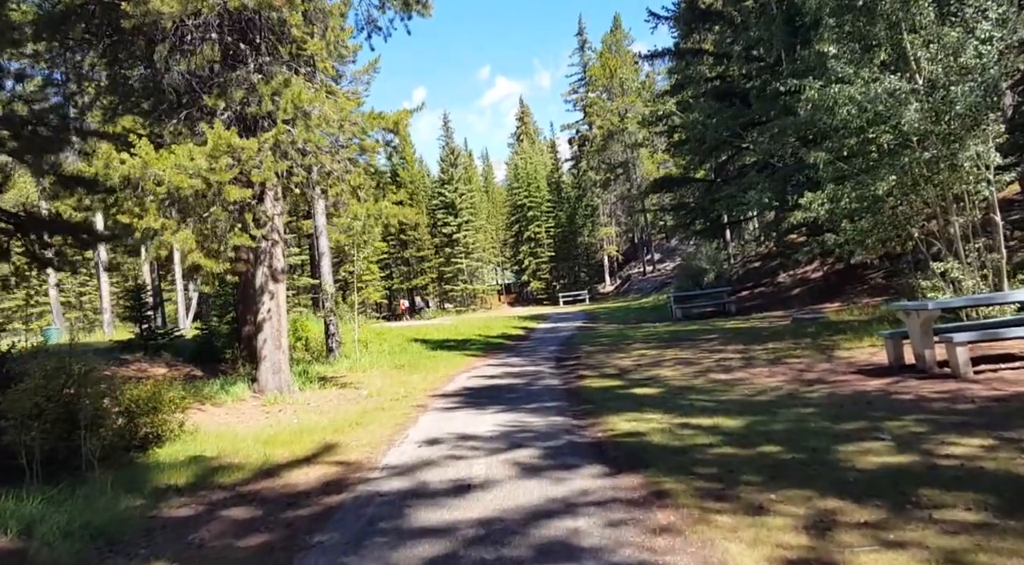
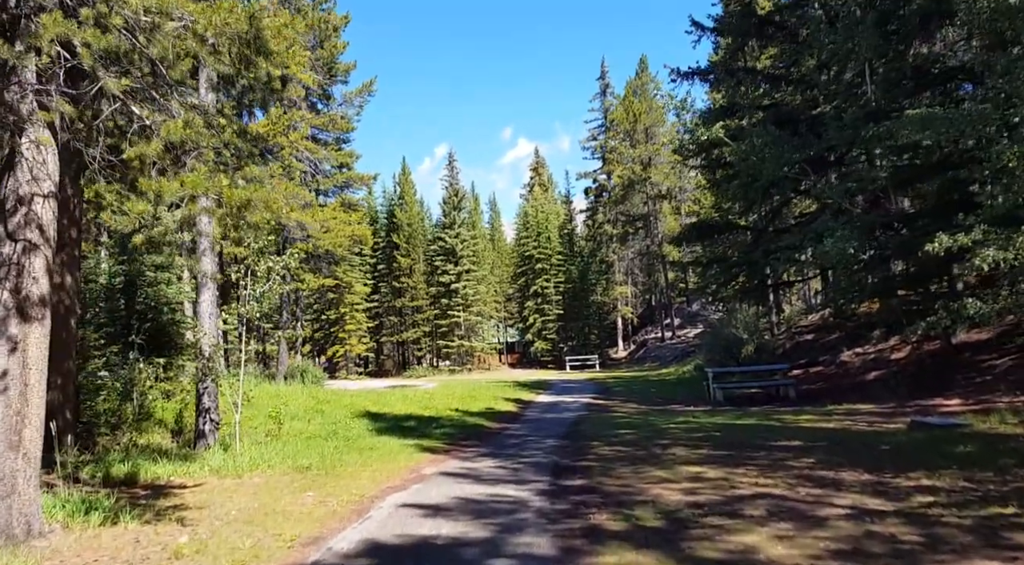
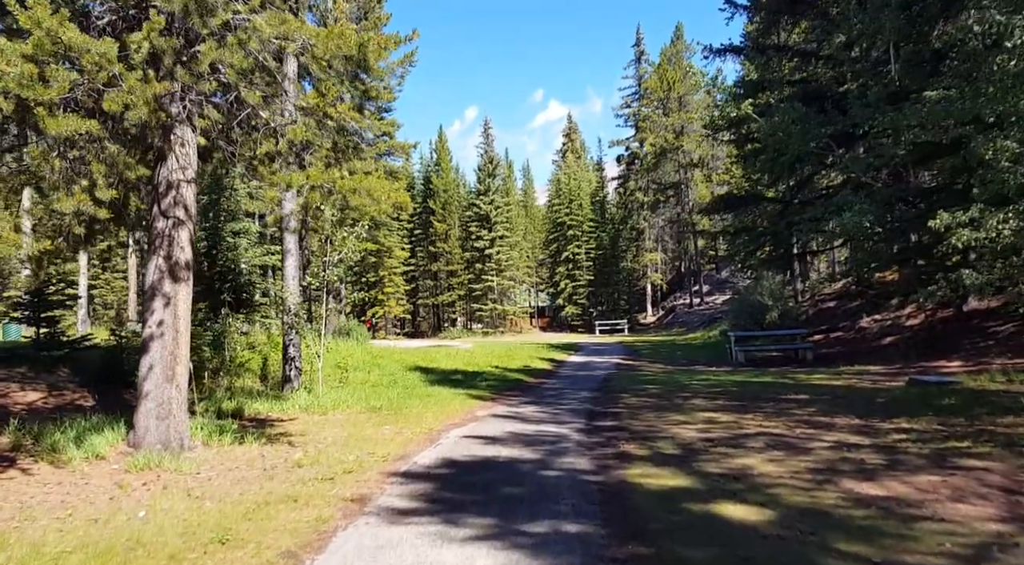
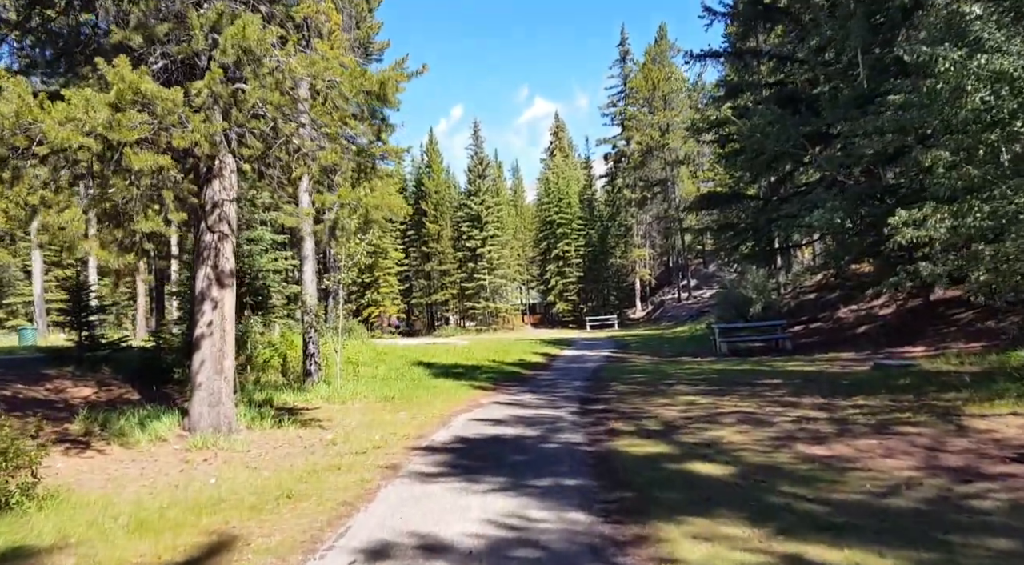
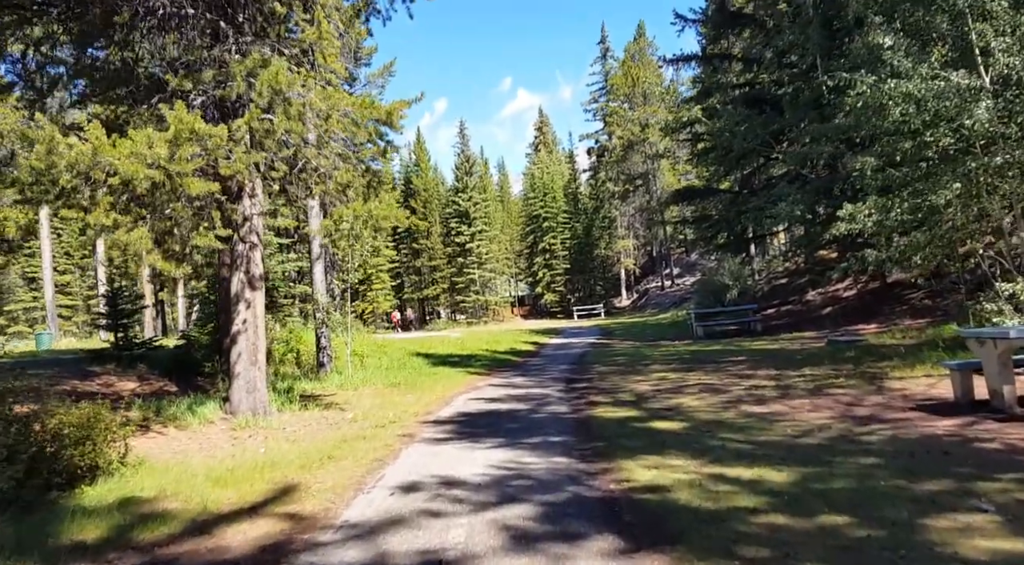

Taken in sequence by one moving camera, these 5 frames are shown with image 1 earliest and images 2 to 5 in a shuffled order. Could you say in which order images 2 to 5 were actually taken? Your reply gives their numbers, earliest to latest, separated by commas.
5, 4, 3, 2
